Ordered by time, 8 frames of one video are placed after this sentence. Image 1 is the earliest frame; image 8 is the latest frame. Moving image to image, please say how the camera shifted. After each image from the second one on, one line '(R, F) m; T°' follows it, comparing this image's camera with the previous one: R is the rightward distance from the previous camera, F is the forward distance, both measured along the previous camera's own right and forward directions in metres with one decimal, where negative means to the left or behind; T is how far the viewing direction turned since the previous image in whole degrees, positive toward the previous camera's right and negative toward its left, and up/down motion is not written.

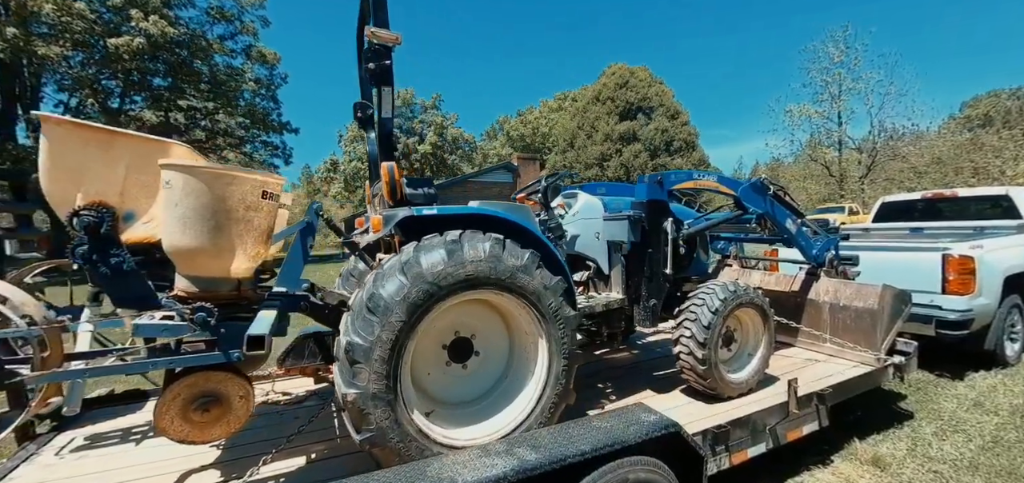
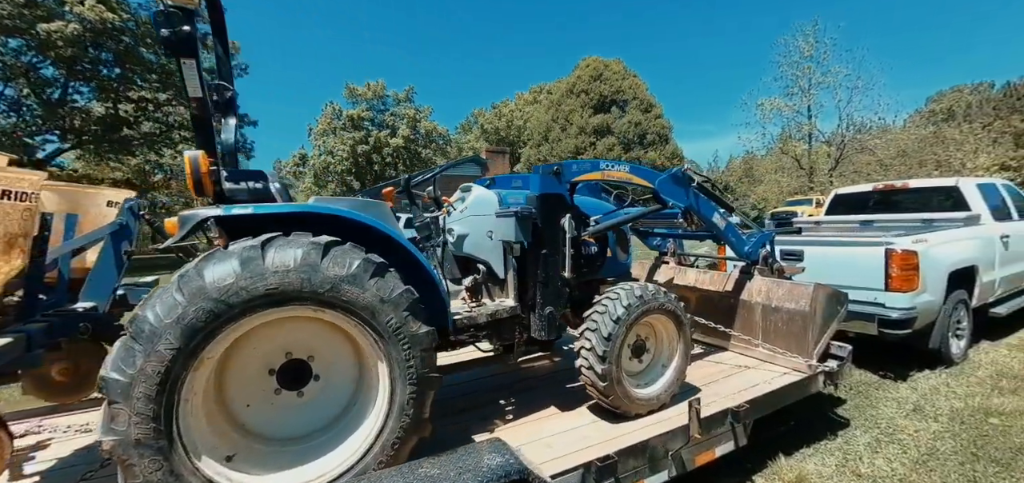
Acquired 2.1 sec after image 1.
(+0.7, +0.3) m; +2°
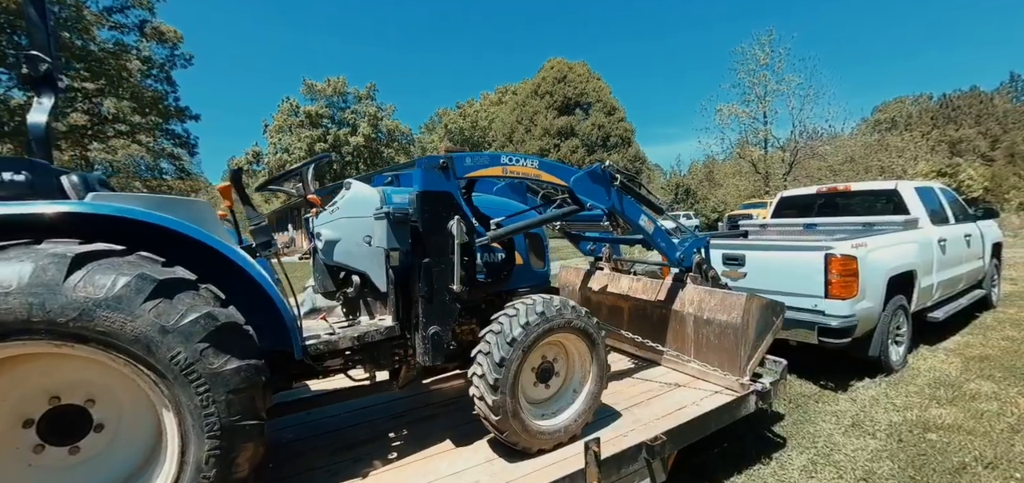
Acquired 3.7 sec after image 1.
(+0.5, +0.3) m; +4°
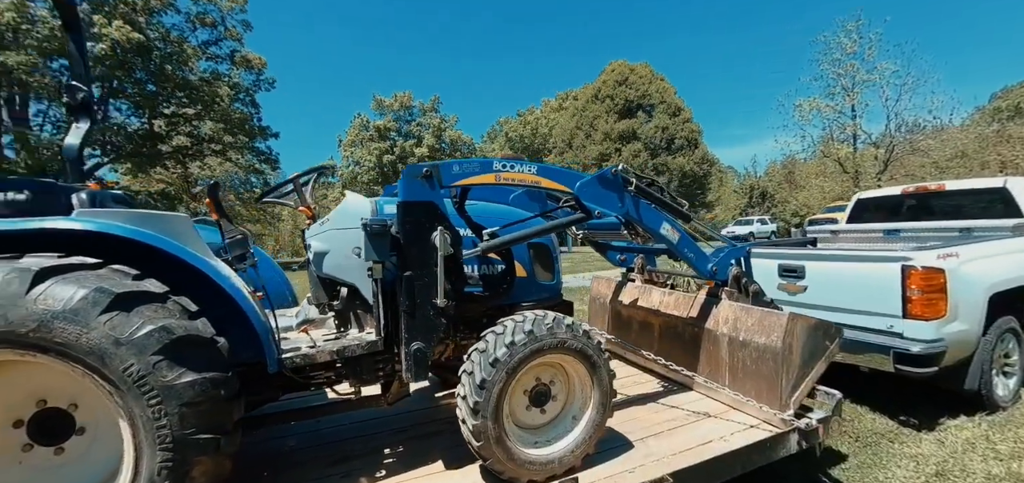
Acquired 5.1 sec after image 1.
(+0.3, +0.2) m; -8°
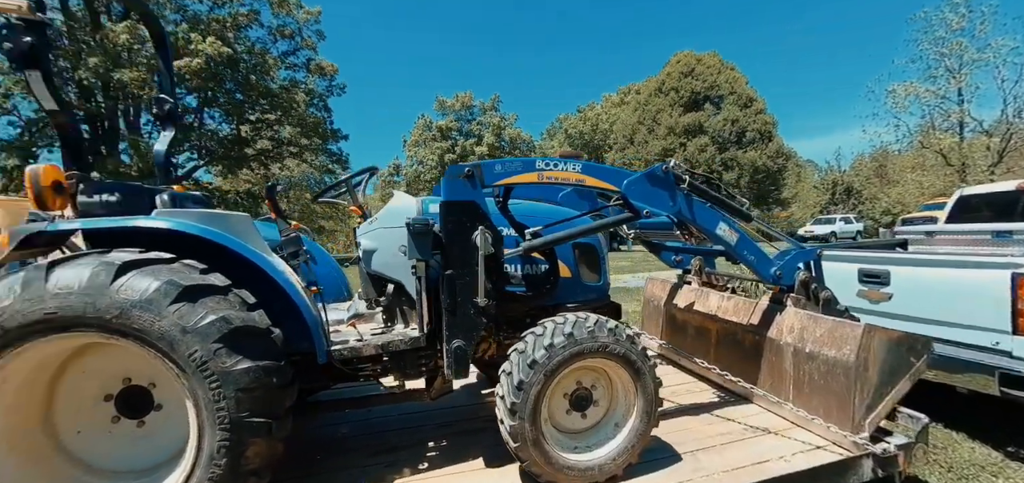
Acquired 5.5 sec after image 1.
(0.0, 0.0) m; -7°
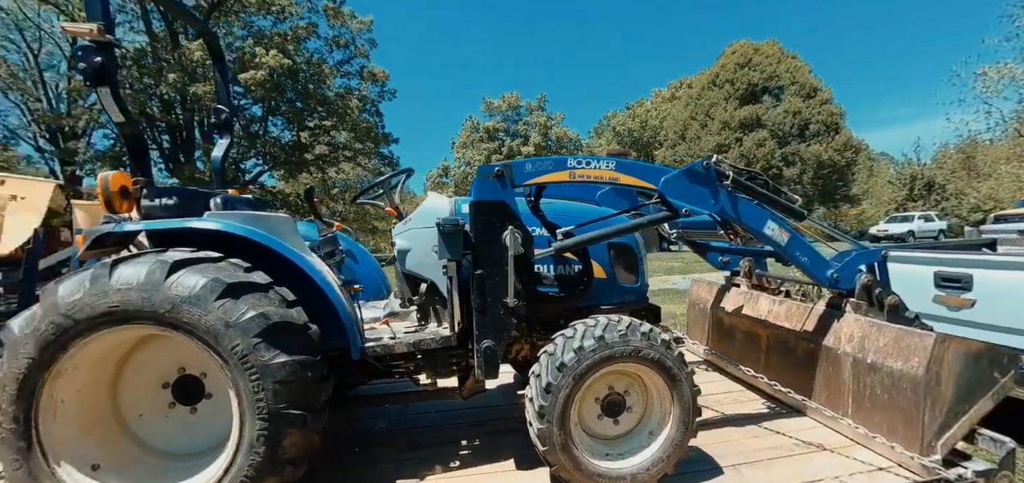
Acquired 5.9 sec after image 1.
(0.0, 0.0) m; -6°
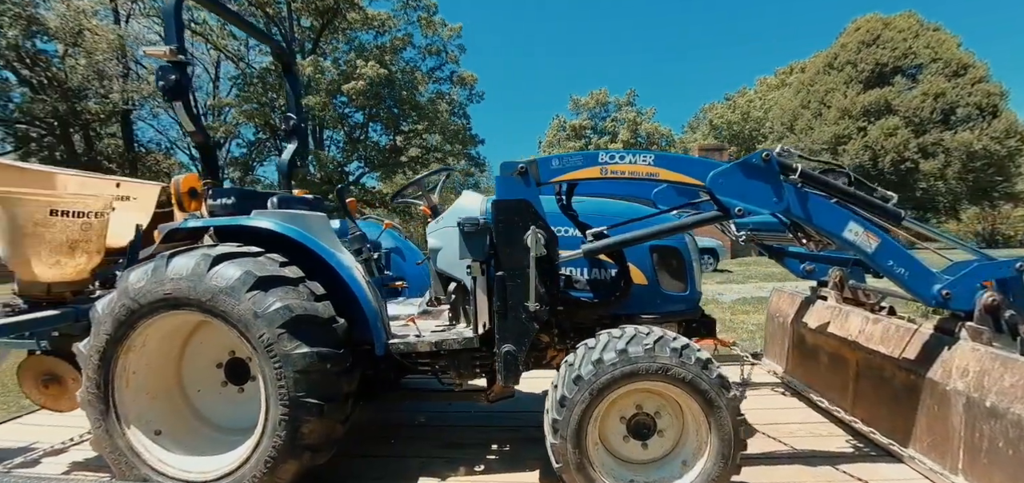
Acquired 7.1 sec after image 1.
(+0.2, +0.1) m; -11°
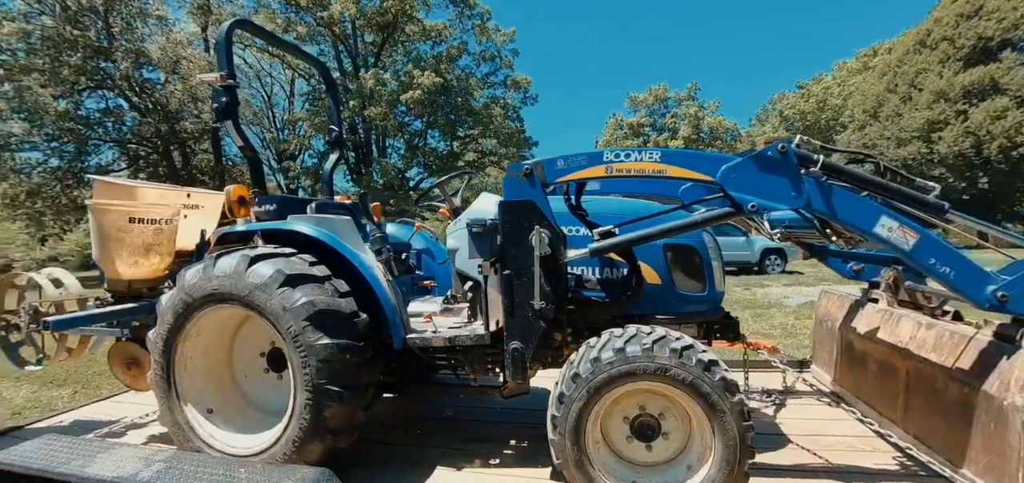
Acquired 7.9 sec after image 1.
(+0.2, 0.0) m; -7°
